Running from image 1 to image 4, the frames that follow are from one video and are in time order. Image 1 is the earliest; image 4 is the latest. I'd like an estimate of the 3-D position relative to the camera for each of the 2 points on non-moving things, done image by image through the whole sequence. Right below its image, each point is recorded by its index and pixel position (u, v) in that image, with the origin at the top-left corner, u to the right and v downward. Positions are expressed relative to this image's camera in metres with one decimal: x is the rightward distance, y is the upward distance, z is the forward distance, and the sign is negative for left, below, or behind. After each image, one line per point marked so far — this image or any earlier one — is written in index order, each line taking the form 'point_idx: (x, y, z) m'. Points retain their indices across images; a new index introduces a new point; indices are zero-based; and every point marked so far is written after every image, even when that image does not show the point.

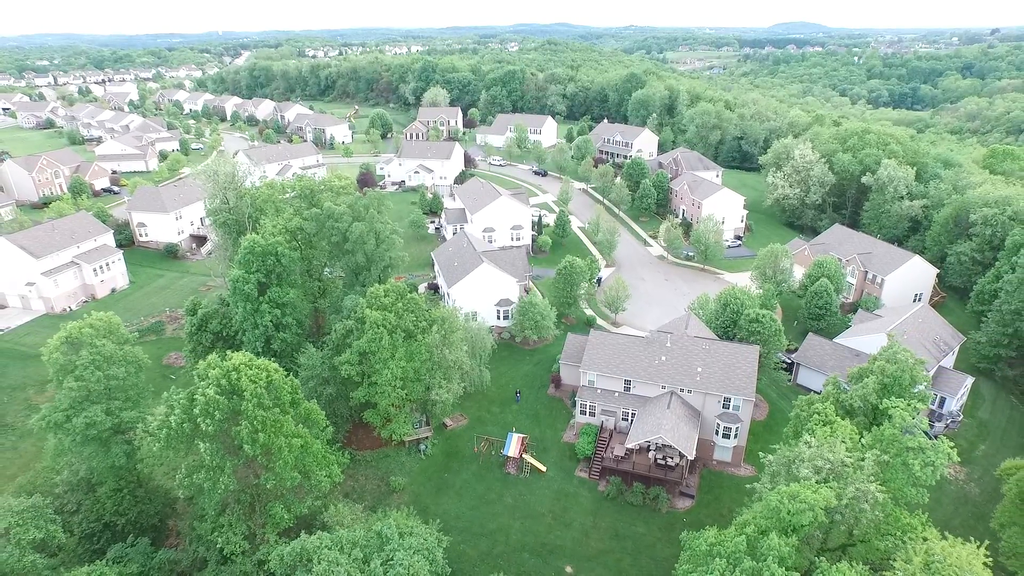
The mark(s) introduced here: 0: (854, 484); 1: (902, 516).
0: (+12.1, -6.9, +19.5) m
1: (+13.9, -8.1, +19.8) m
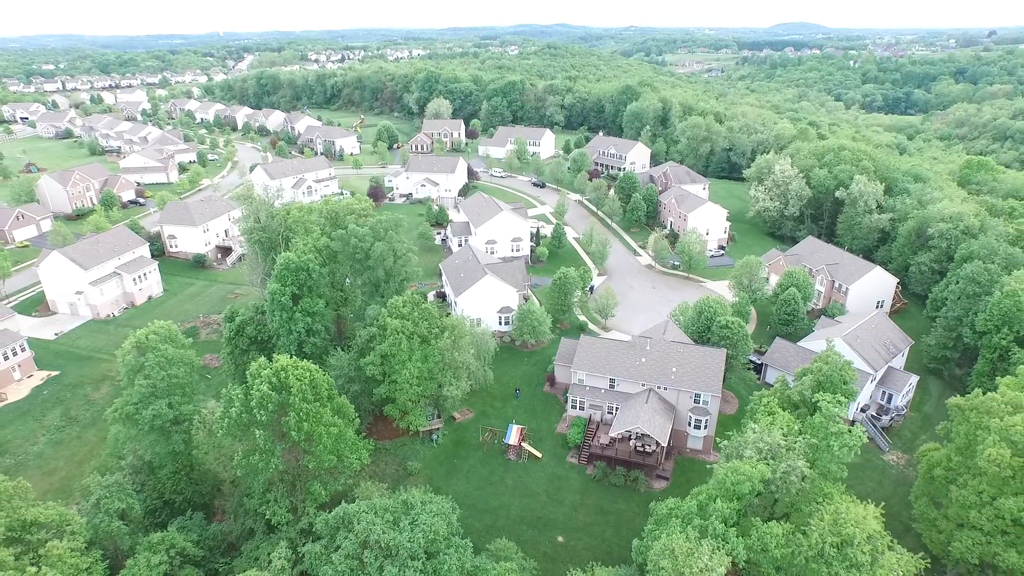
0: (+12.1, -7.6, +24.4) m
1: (+13.9, -8.8, +24.7) m
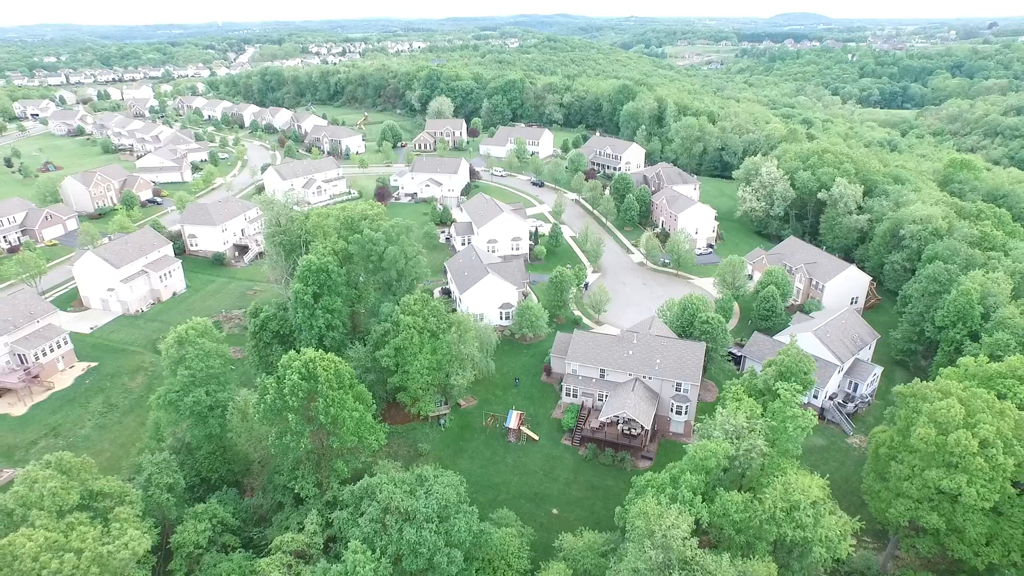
0: (+12.1, -7.8, +28.4) m
1: (+13.9, -9.0, +28.7) m
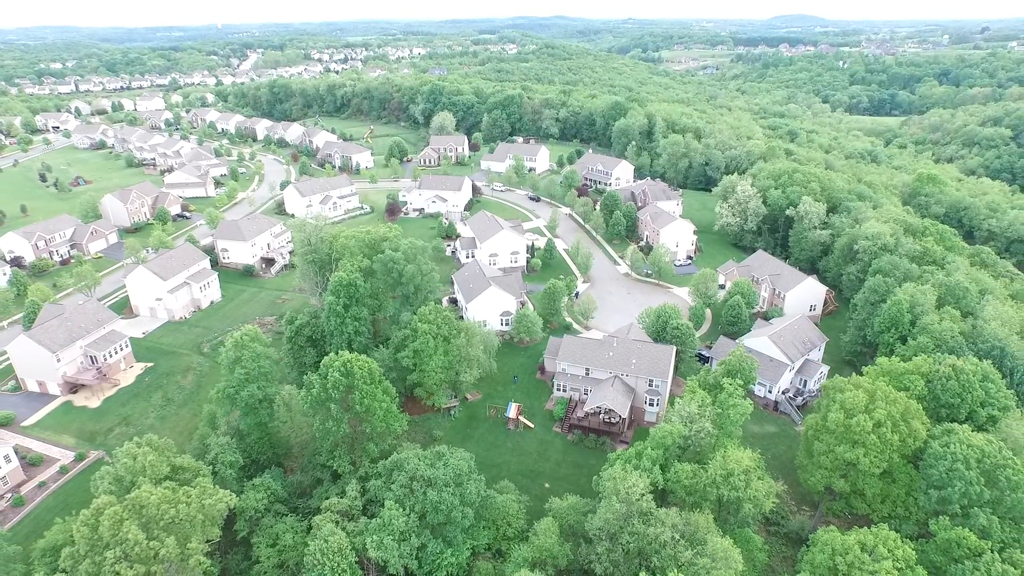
0: (+12.0, -8.8, +35.9) m
1: (+13.9, -10.0, +36.2) m
